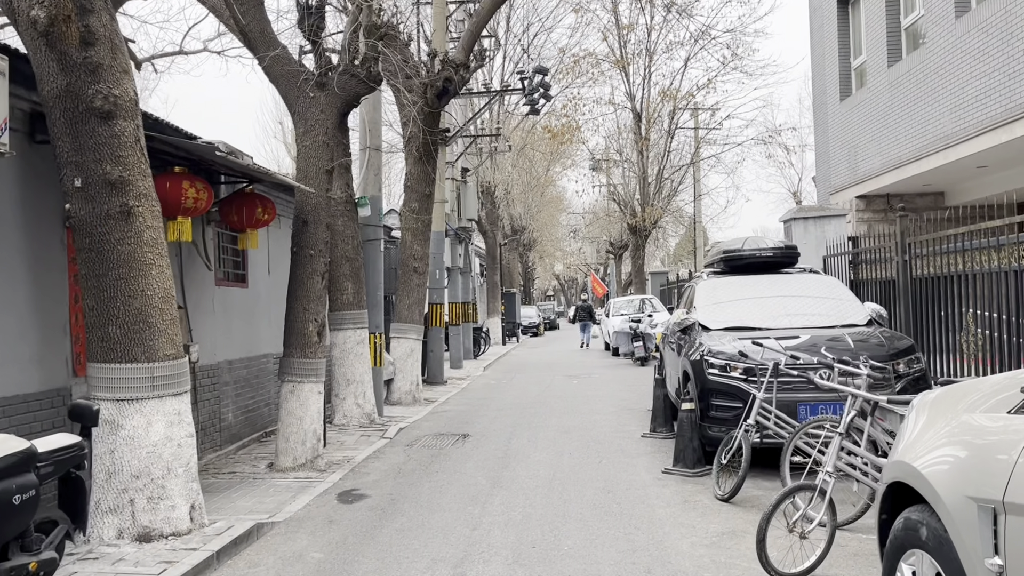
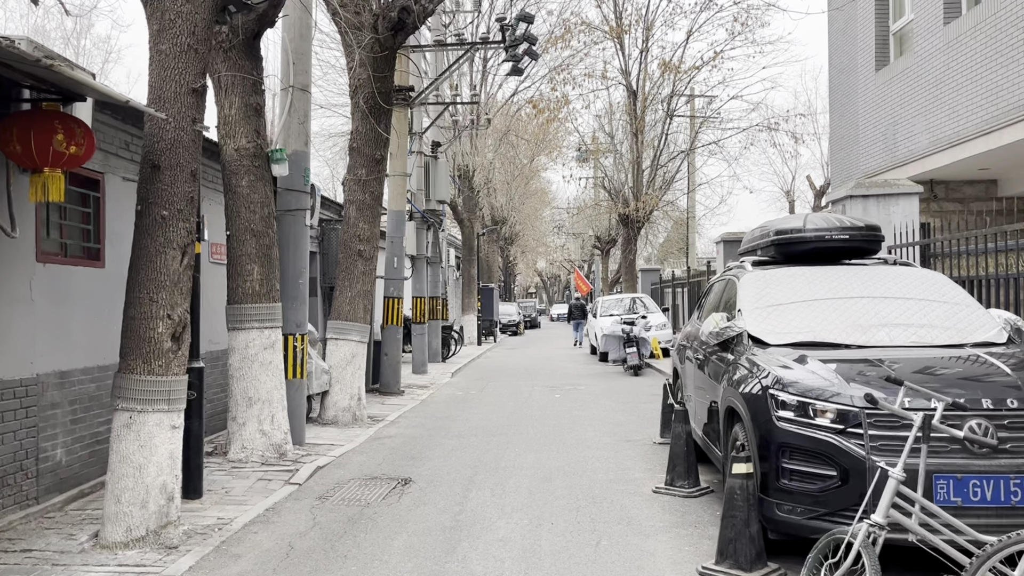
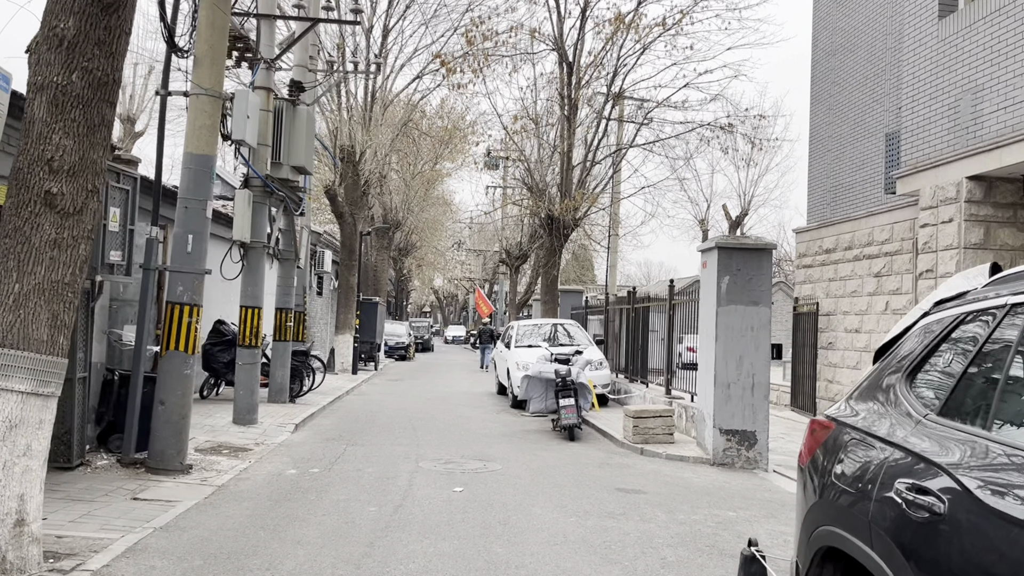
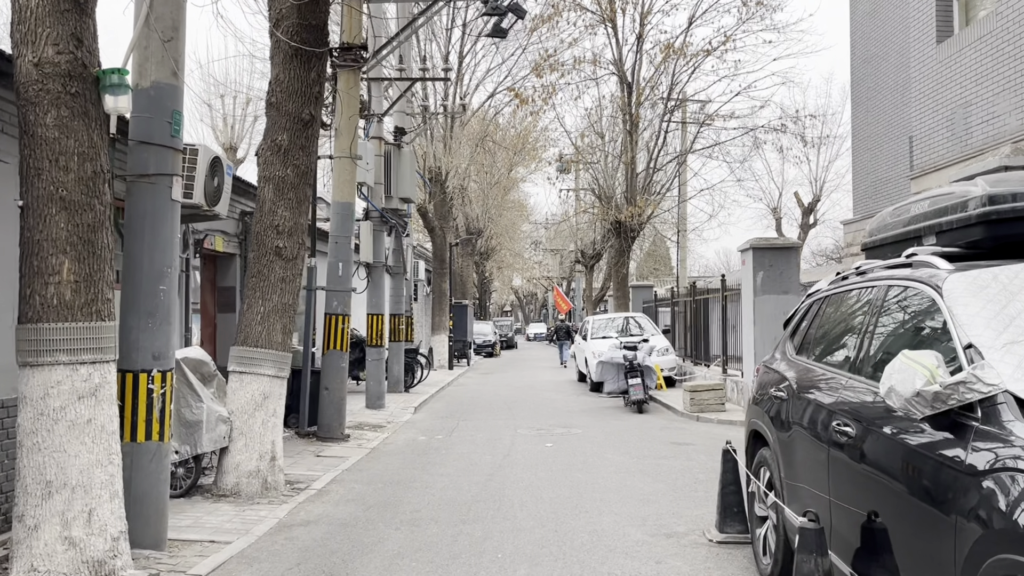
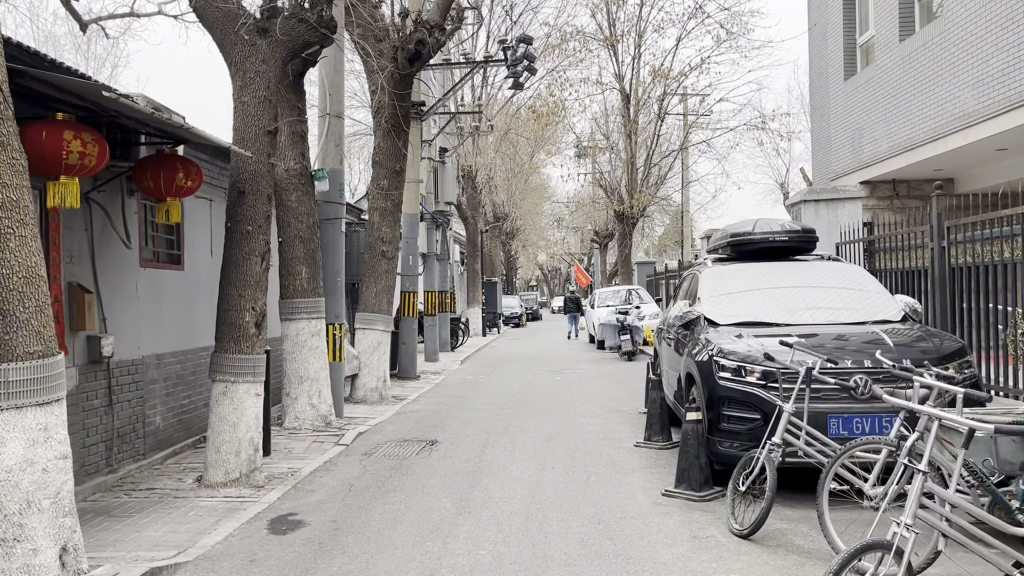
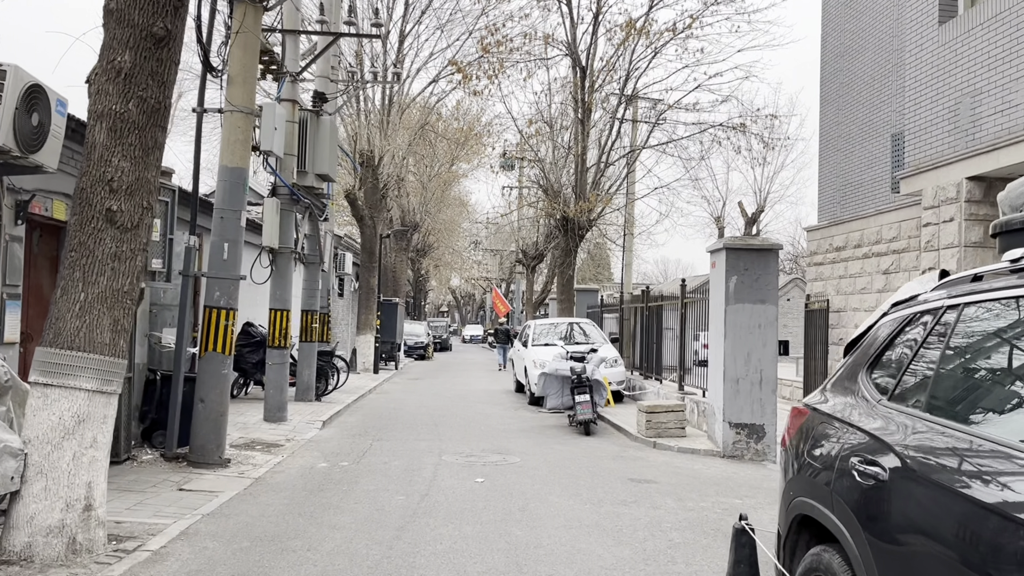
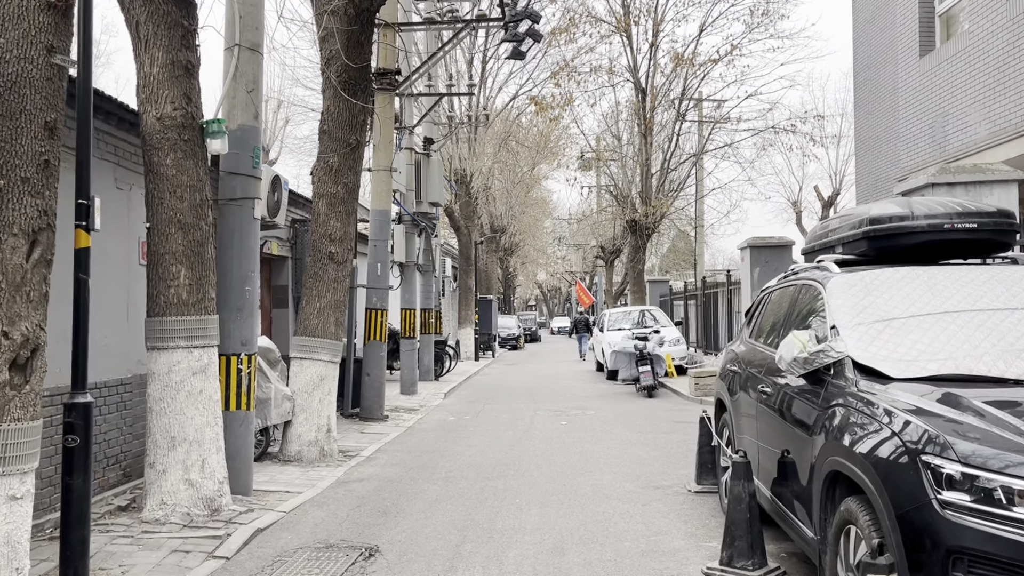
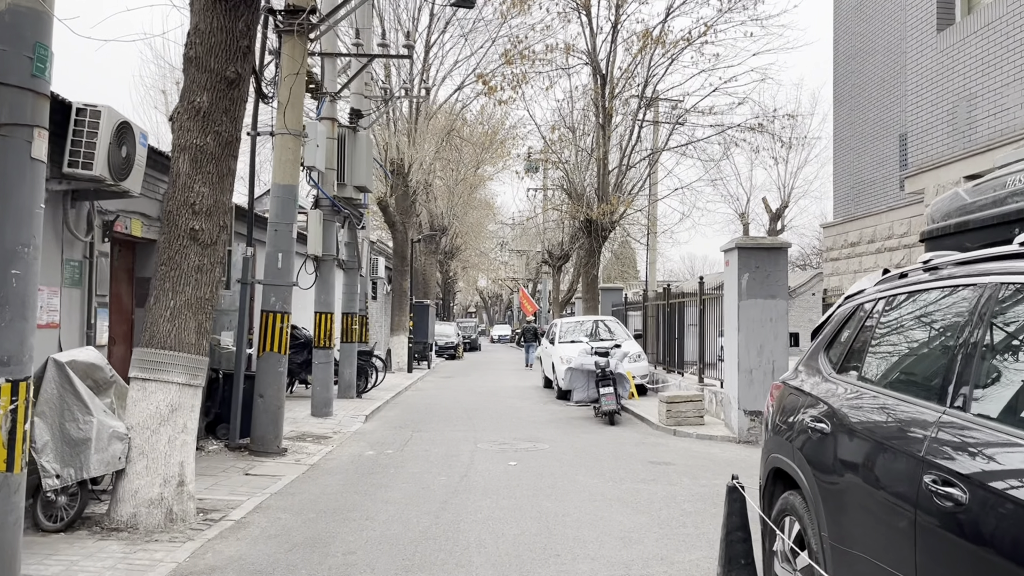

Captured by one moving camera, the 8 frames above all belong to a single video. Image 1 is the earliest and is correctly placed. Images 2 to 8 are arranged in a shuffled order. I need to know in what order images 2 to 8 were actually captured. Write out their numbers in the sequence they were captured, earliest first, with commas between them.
5, 2, 7, 4, 8, 6, 3
